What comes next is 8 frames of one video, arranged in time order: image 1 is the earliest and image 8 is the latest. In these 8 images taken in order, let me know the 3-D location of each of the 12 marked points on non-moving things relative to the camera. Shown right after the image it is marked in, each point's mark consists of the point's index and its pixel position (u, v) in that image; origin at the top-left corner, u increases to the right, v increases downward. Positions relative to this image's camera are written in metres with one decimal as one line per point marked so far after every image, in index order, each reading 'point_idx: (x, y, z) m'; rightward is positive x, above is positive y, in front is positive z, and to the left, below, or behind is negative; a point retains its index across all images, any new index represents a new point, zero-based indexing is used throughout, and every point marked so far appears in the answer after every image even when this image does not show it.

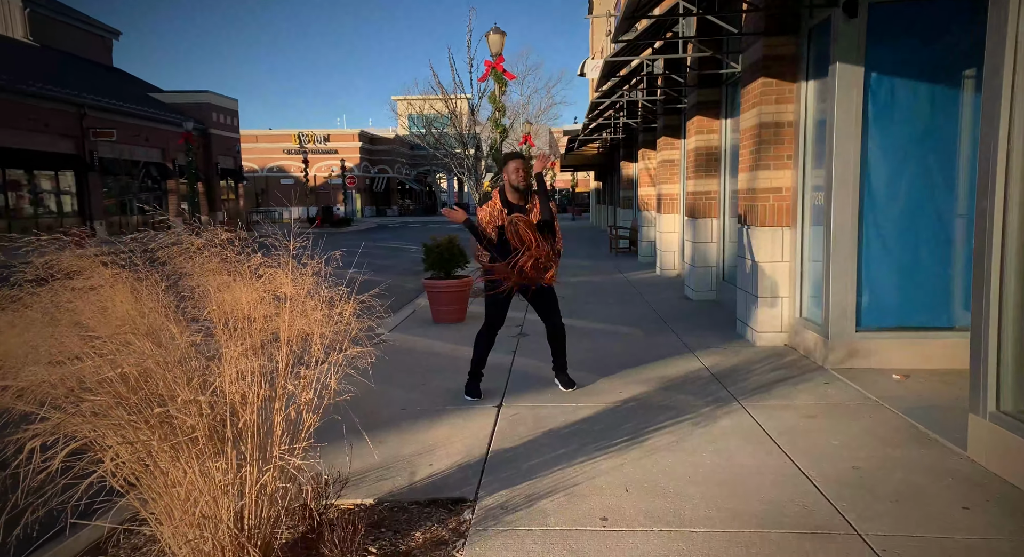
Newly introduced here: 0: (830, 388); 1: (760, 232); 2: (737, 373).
0: (+2.4, -0.8, +5.2) m
1: (+2.4, +0.5, +6.6) m
2: (+1.9, -0.8, +5.8) m
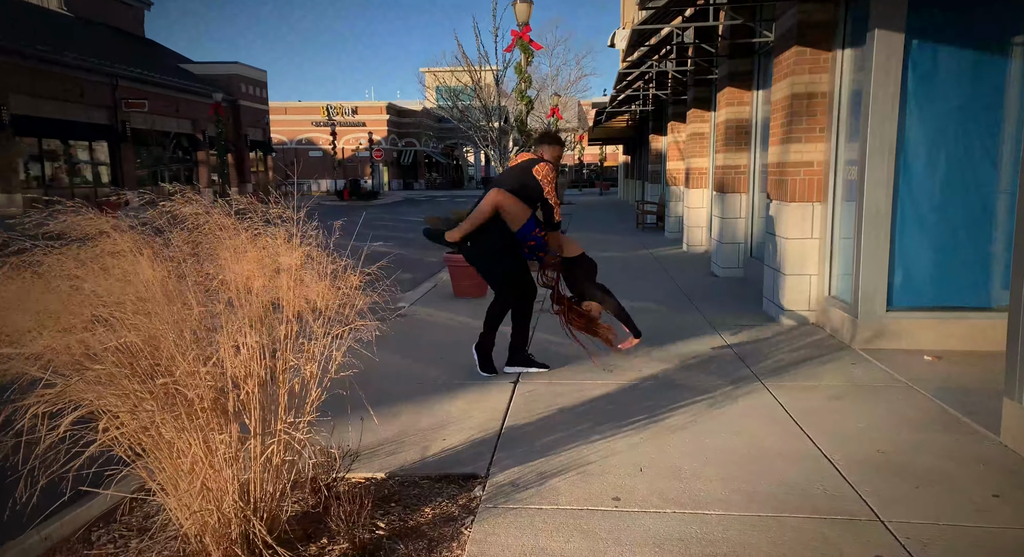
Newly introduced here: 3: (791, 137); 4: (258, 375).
0: (+2.5, -0.7, +5.1) m
1: (+2.6, +0.7, +6.4) m
2: (+2.1, -0.6, +5.7) m
3: (+2.6, +1.3, +6.3) m
4: (-0.9, -0.3, +2.4) m
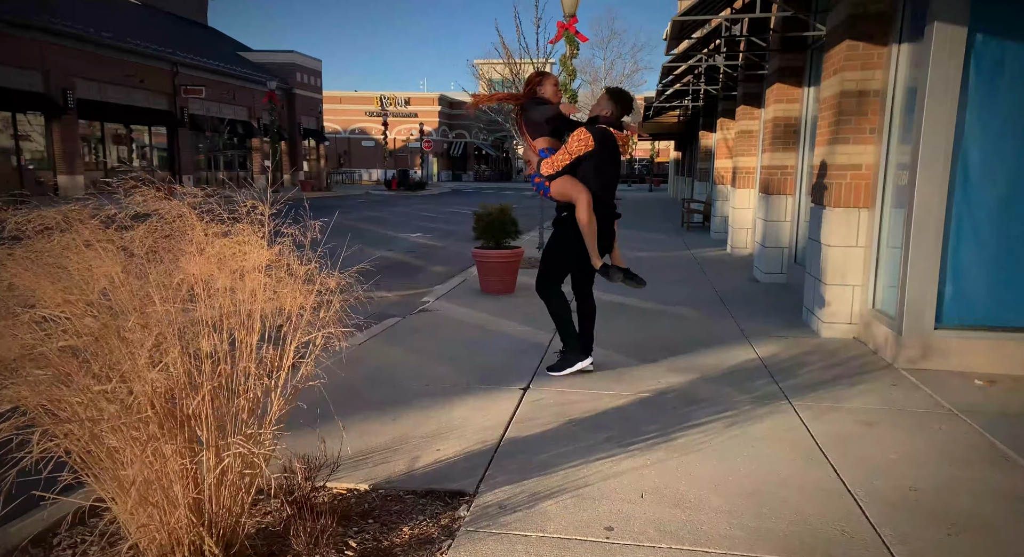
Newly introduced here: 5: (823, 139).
0: (+2.6, -0.8, +4.7) m
1: (+2.8, +0.6, +6.0) m
2: (+2.2, -0.7, +5.3) m
3: (+2.8, +1.2, +5.9) m
4: (-1.0, -0.3, +2.2) m
5: (+2.9, +1.3, +6.3) m
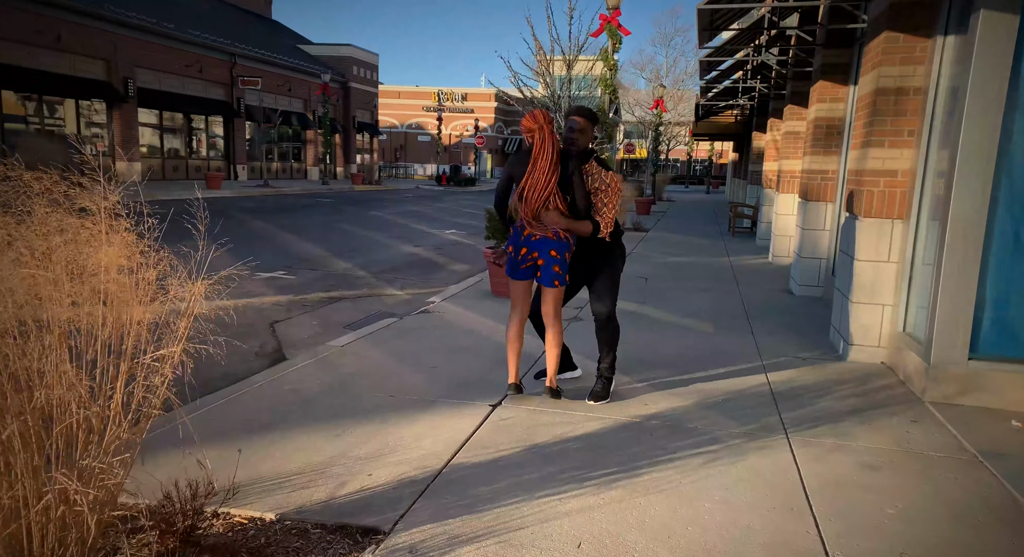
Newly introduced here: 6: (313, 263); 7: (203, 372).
0: (+2.4, -0.9, +4.1) m
1: (+2.8, +0.4, +5.4) m
2: (+2.0, -0.8, +4.8) m
3: (+2.8, +1.1, +5.3) m
4: (-1.3, -0.4, +1.9) m
5: (+2.9, +1.1, +5.7) m
6: (-3.1, +0.2, +10.5) m
7: (-2.3, -0.7, +5.0) m
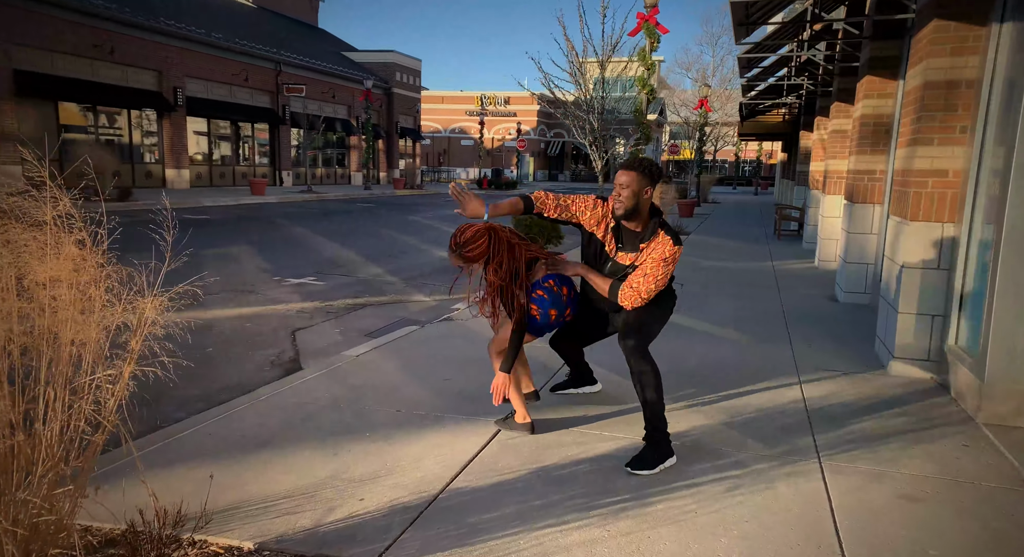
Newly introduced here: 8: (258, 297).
0: (+2.5, -1.0, +3.7) m
1: (+2.9, +0.4, +5.0) m
2: (+2.1, -0.9, +4.4) m
3: (+2.9, +1.0, +4.9) m
4: (-1.4, -0.4, +1.8) m
5: (+3.0, +1.1, +5.3) m
6: (-2.6, +0.2, +10.5) m
7: (-2.1, -0.8, +4.9) m
8: (-3.1, -0.2, +8.3) m
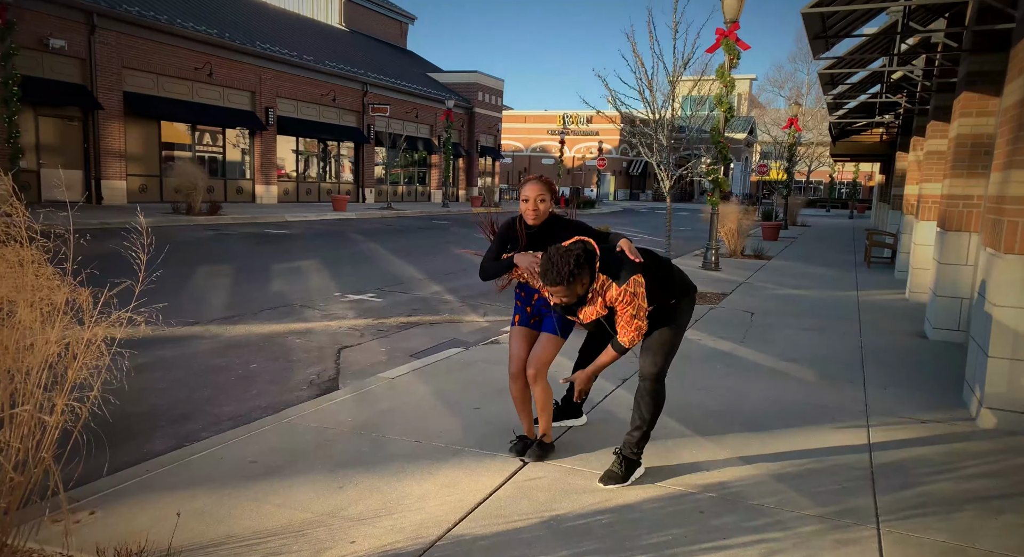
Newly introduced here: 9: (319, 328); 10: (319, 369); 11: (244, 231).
0: (+2.5, -1.2, +3.1) m
1: (+3.2, +0.1, +4.4) m
2: (+2.3, -1.1, +3.9) m
3: (+3.2, +0.7, +4.3) m
4: (-1.5, -0.5, +1.7) m
5: (+3.4, +0.8, +4.7) m
6: (-1.7, -0.1, +10.5) m
7: (-1.9, -0.9, +4.9) m
8: (-2.4, -0.4, +8.4) m
9: (-2.1, -0.5, +7.5) m
10: (-1.7, -0.8, +5.9) m
11: (-6.8, +1.2, +17.1) m
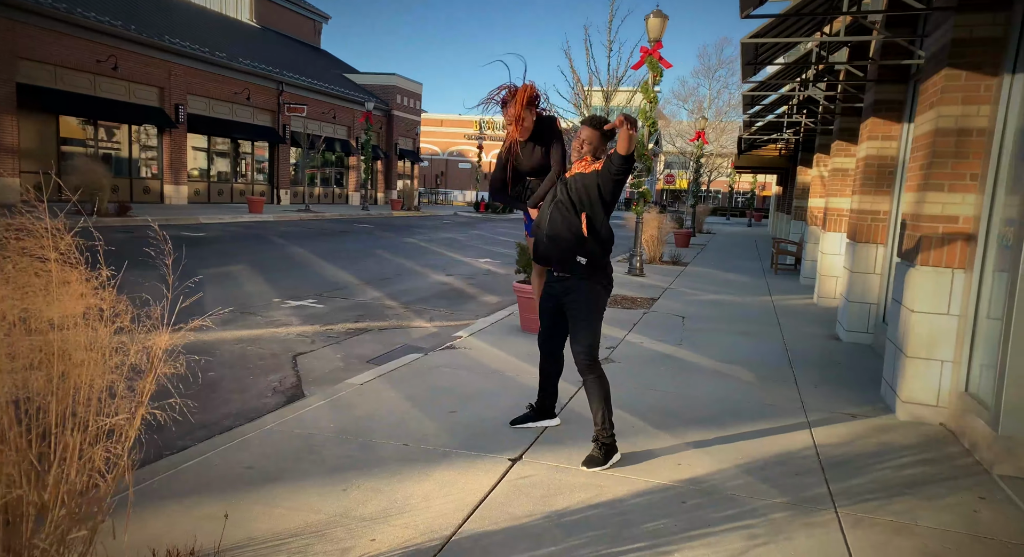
0: (+2.5, -1.2, +3.7) m
1: (+3.0, 0.0, +5.0) m
2: (+2.2, -1.1, +4.4) m
3: (+3.0, +0.7, +4.9) m
4: (-1.3, -0.5, +1.7) m
5: (+3.1, +0.7, +5.3) m
6: (-2.6, -0.2, +10.5) m
7: (-2.1, -0.9, +4.8) m
8: (-3.1, -0.5, +8.2) m
9: (-2.6, -0.6, +7.4) m
10: (-2.0, -0.8, +5.9) m
11: (-8.5, +1.1, +16.4) m
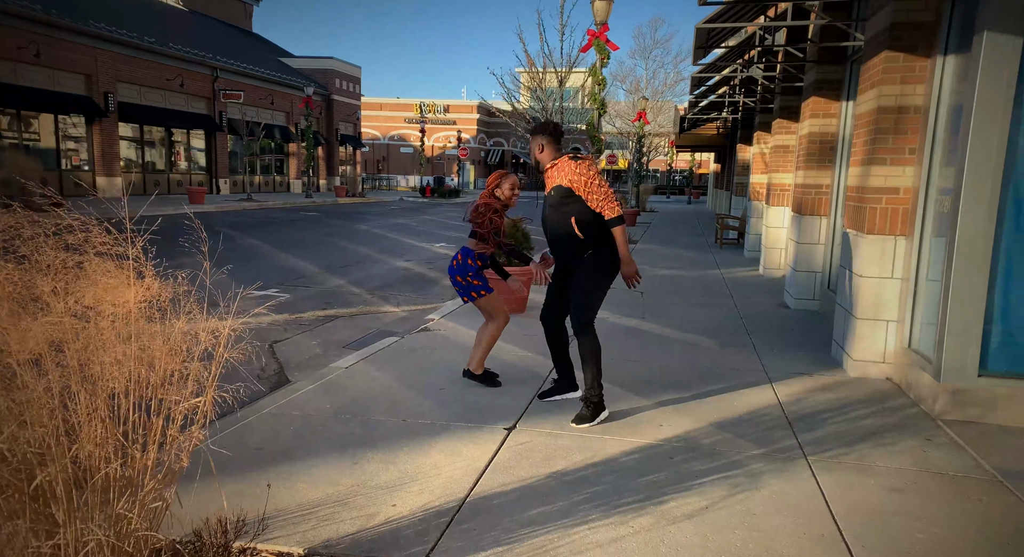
0: (+2.5, -1.0, +4.1) m
1: (+2.8, +0.3, +5.5) m
2: (+2.1, -0.9, +4.8) m
3: (+2.8, +0.9, +5.4) m
4: (-1.2, -0.5, +1.9) m
5: (+2.9, +1.0, +5.8) m
6: (-3.2, 0.0, +10.4) m
7: (-2.2, -0.9, +4.9) m
8: (-3.4, -0.4, +8.2) m
9: (-3.0, -0.5, +7.4) m
10: (-2.2, -0.7, +6.0) m
11: (-9.6, +1.2, +15.8) m
